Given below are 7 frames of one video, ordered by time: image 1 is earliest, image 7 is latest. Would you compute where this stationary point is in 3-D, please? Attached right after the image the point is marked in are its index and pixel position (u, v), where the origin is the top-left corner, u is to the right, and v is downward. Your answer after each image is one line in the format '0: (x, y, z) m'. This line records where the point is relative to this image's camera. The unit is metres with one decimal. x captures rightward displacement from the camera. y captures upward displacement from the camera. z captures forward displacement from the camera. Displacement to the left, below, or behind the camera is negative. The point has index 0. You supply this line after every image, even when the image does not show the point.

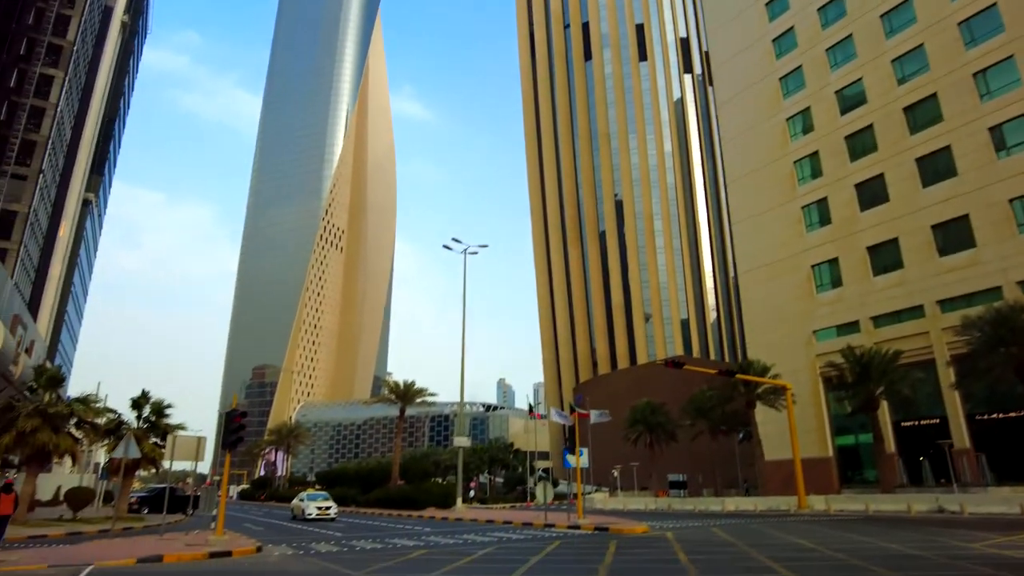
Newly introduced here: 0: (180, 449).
0: (-10.1, -4.9, +19.7) m
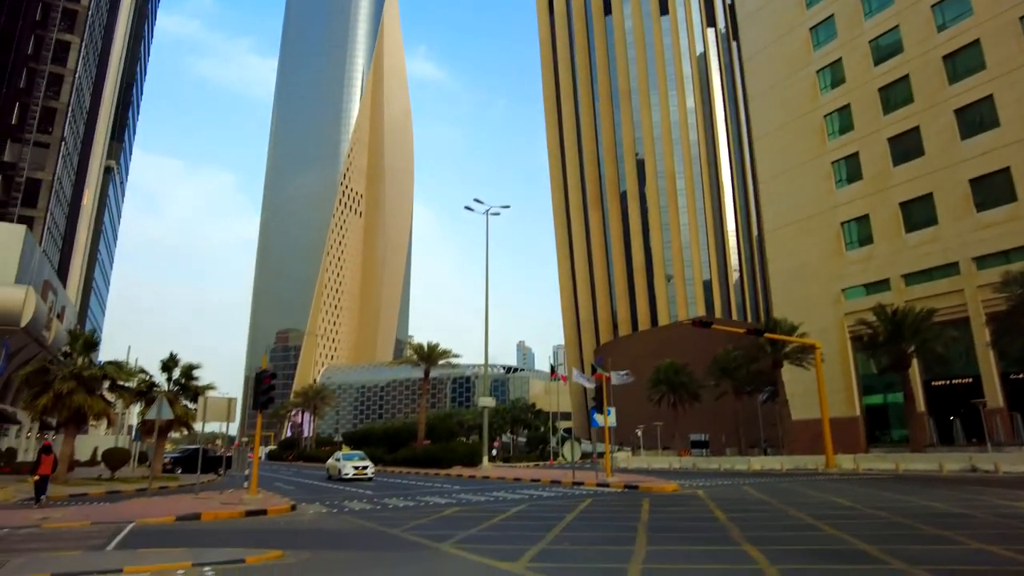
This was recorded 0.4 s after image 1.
0: (-9.2, -3.7, +19.9) m
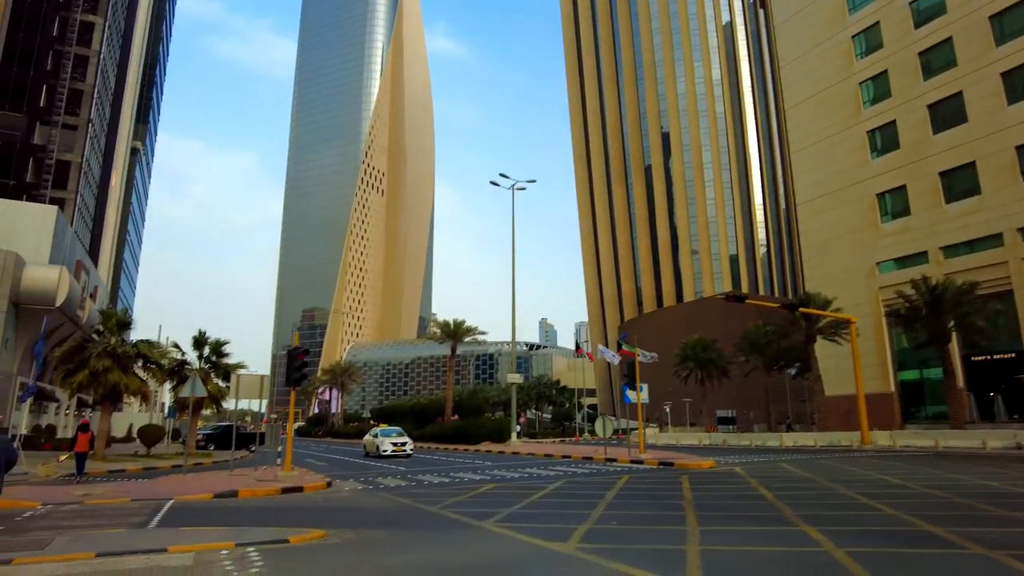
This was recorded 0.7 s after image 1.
0: (-8.2, -3.0, +19.9) m
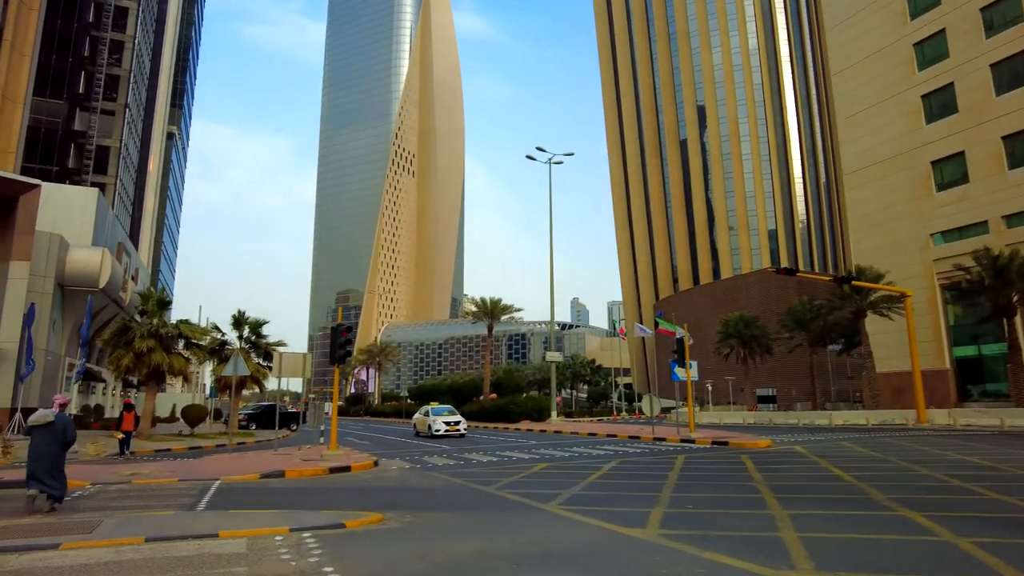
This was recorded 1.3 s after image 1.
0: (-6.8, -2.4, +19.7) m
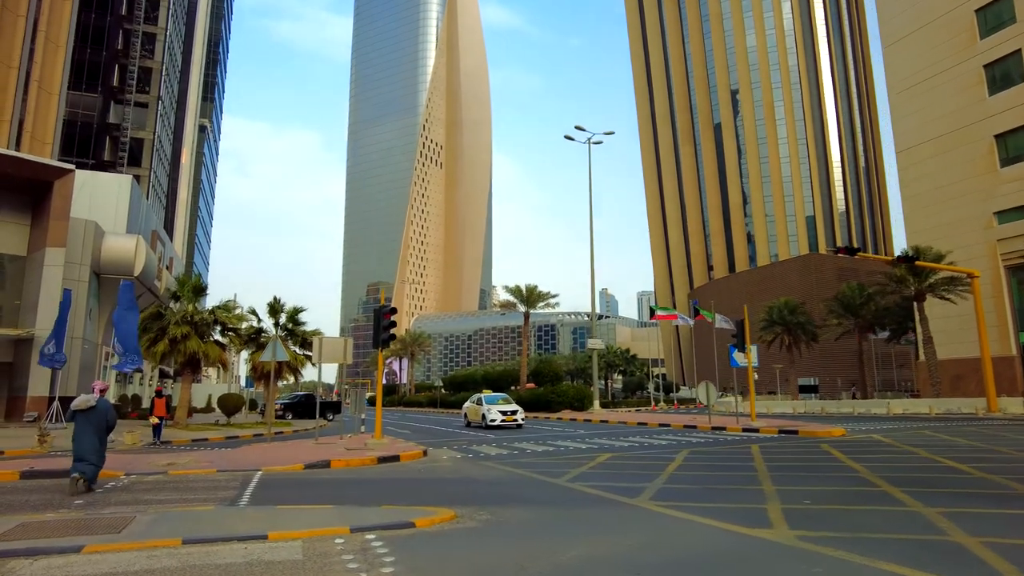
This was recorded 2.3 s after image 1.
0: (-5.4, -1.8, +18.8) m
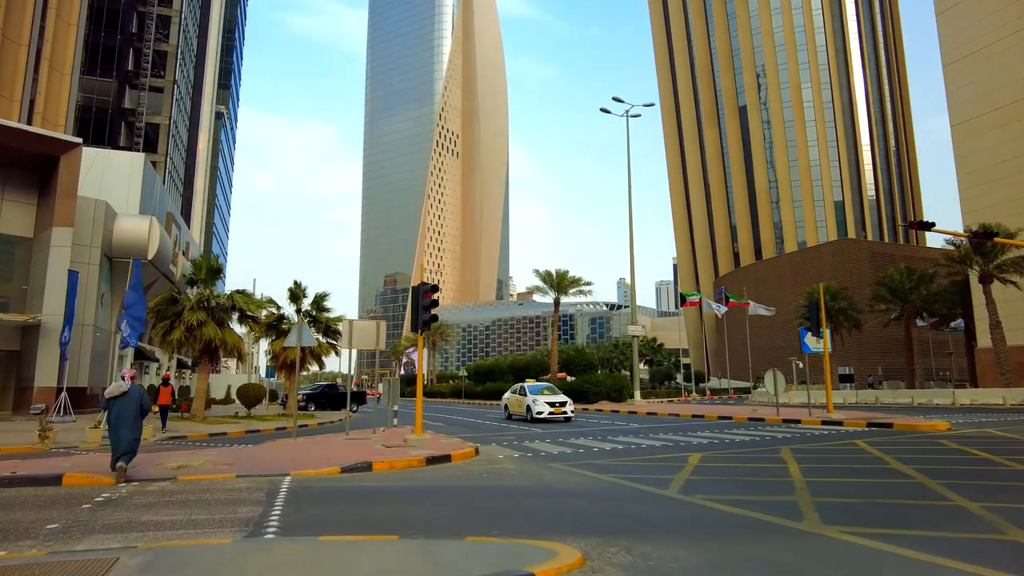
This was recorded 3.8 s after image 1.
0: (-4.0, -1.2, +16.9) m
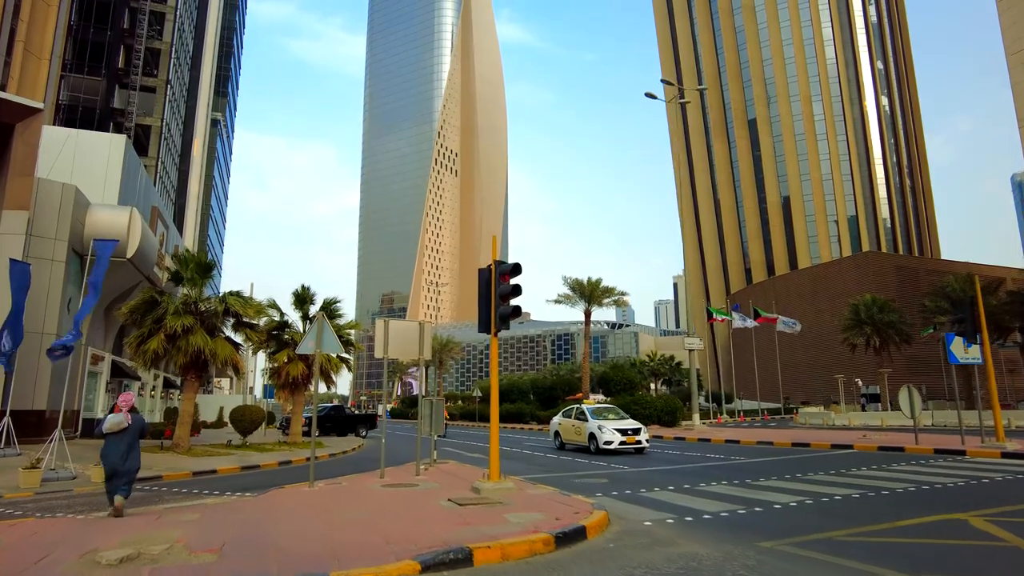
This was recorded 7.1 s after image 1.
0: (-2.3, -1.0, +12.6) m
